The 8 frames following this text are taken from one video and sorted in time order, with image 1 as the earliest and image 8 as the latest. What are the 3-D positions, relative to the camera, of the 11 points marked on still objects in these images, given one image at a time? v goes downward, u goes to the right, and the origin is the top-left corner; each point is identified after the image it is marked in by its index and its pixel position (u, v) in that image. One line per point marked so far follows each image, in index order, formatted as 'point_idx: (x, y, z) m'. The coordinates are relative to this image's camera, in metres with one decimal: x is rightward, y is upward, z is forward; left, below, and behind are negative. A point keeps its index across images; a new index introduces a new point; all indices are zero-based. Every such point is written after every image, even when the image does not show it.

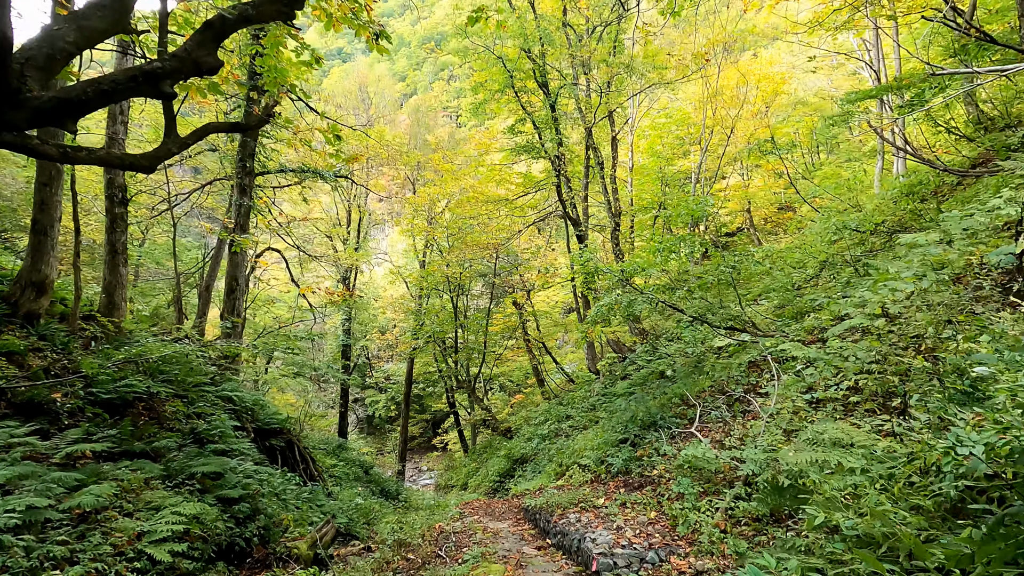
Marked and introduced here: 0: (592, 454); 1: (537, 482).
0: (+1.1, -2.1, +6.9) m
1: (+0.4, -2.8, +7.7) m
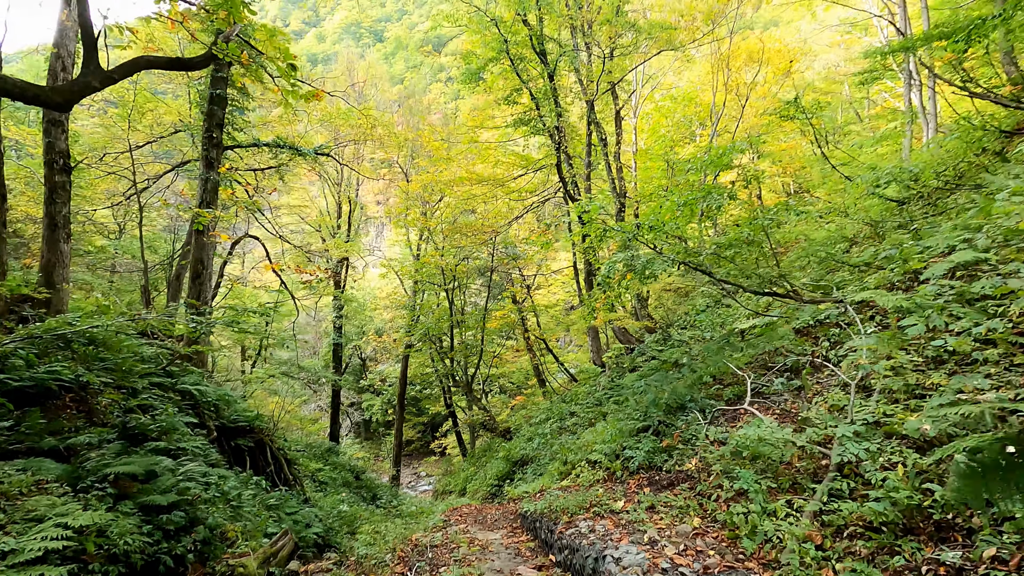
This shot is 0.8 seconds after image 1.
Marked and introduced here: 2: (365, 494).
0: (+1.1, -1.8, +6.1) m
1: (+0.3, -2.5, +6.9) m
2: (-3.2, -4.6, +11.9) m
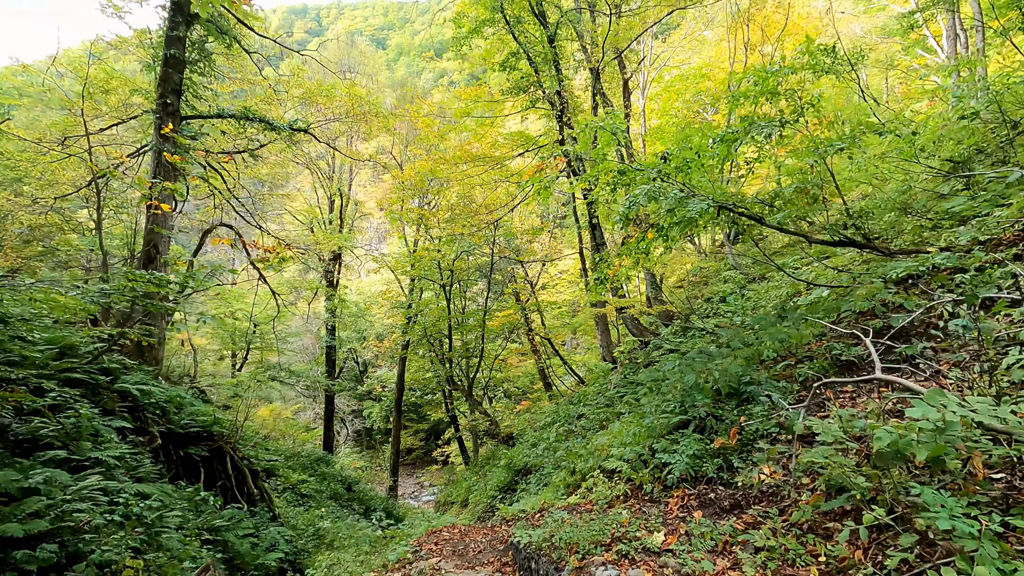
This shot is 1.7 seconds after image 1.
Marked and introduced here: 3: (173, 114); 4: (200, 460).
0: (+1.1, -1.6, +5.1) m
1: (+0.3, -2.3, +5.9) m
2: (-3.2, -4.5, +11.0) m
3: (-4.2, +2.2, +6.7) m
4: (-3.3, -1.8, +5.6) m
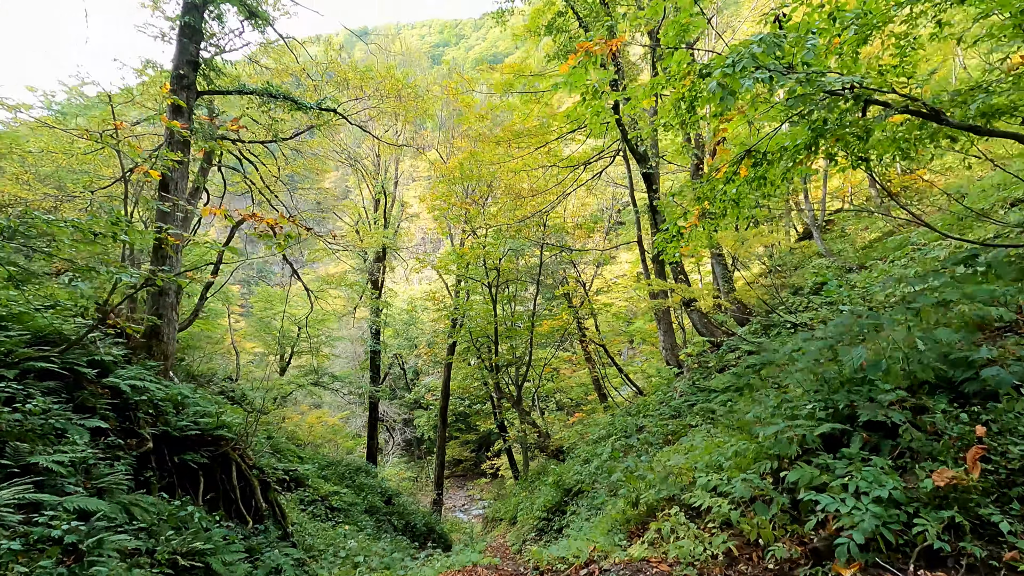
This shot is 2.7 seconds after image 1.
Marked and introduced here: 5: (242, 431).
0: (+1.4, -1.4, +3.9) m
1: (+0.7, -2.1, +4.8) m
2: (-2.2, -4.4, +10.2) m
3: (-3.7, +2.3, +6.1) m
4: (-2.9, -1.6, +4.9) m
5: (-3.0, -1.6, +5.9) m
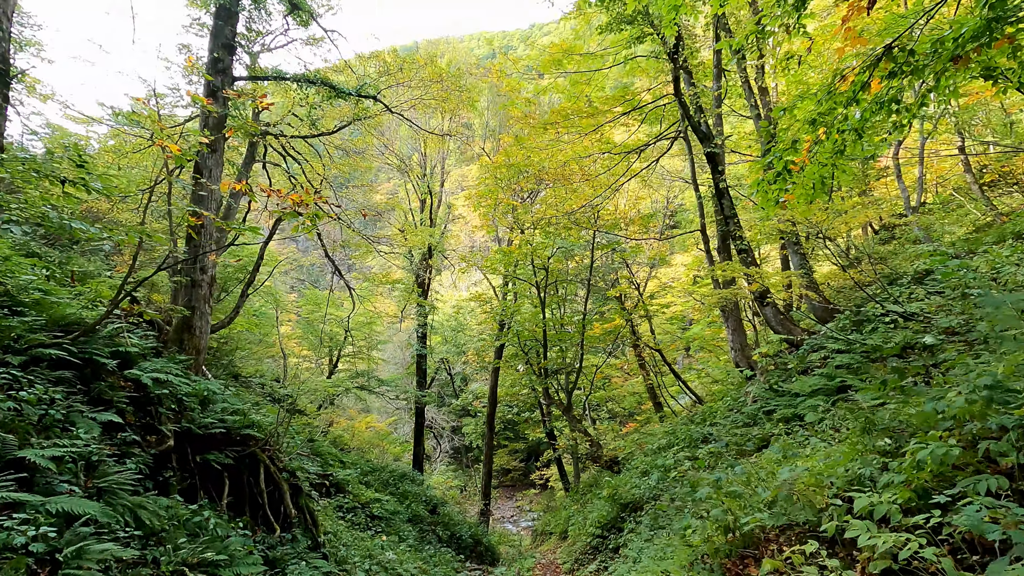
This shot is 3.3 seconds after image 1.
0: (+1.7, -1.3, +3.2) m
1: (+1.1, -2.0, +4.1) m
2: (-1.3, -4.4, +9.7) m
3: (-3.2, +2.4, +5.9) m
4: (-2.4, -1.5, +4.5) m
5: (-2.4, -1.5, +5.5) m
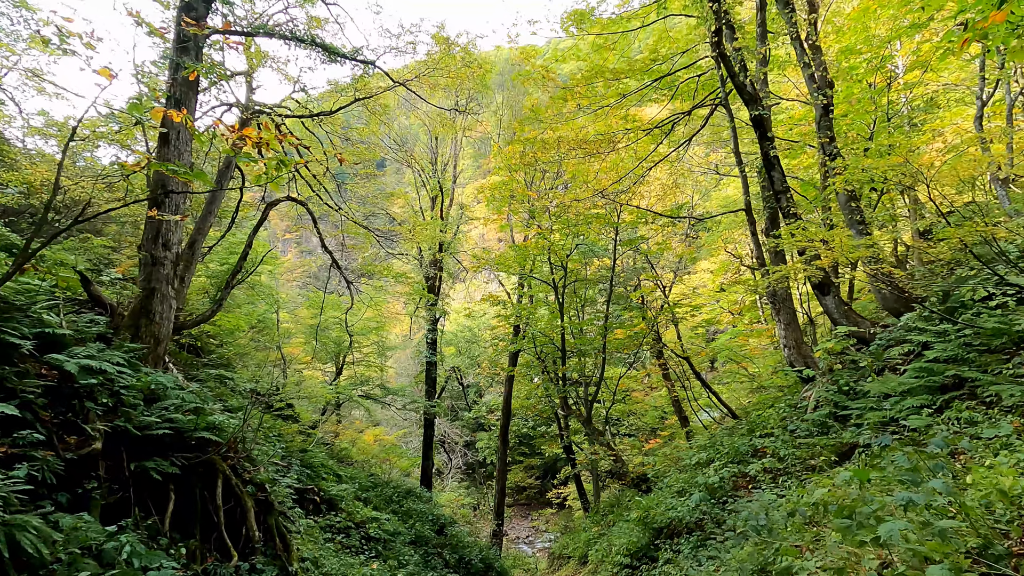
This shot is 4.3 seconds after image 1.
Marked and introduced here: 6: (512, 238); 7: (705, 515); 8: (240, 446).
0: (+1.8, -1.0, +2.2) m
1: (+1.2, -1.8, +3.1) m
2: (-1.1, -4.3, +8.7) m
3: (-3.0, +2.6, +5.2) m
4: (-2.3, -1.3, +3.7) m
5: (-2.3, -1.3, +4.7) m
6: (0.0, +1.2, +13.1) m
7: (+1.8, -2.2, +5.1) m
8: (-2.3, -1.3, +4.4) m
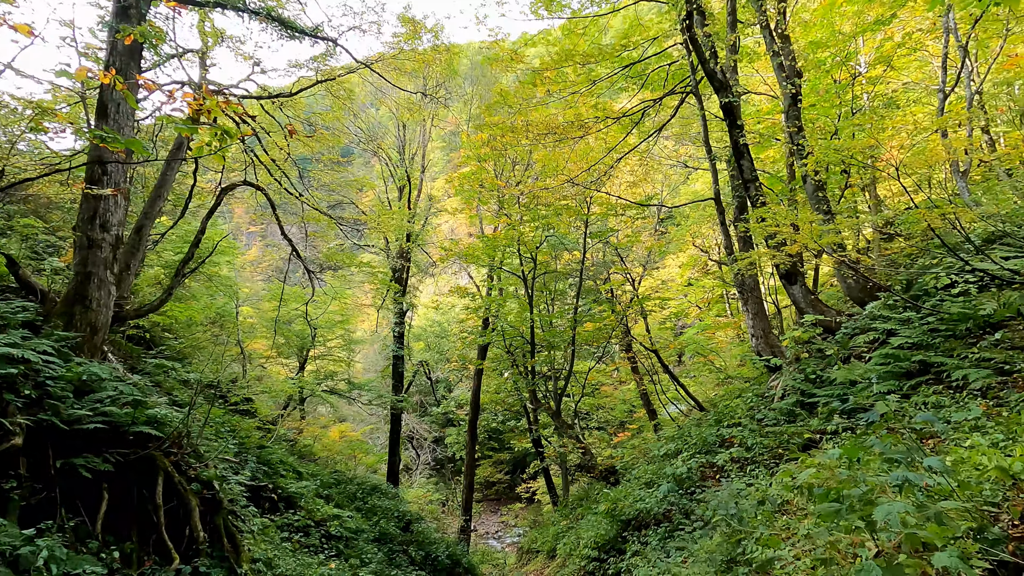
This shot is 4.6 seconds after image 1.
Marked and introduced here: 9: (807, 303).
0: (+1.6, -0.9, +2.1) m
1: (+1.0, -1.7, +3.0) m
2: (-1.6, -4.2, +8.5) m
3: (-3.3, +2.7, +4.8) m
4: (-2.6, -1.2, +3.4) m
5: (-2.6, -1.2, +4.4) m
6: (-0.8, +1.4, +12.9) m
7: (+1.5, -2.0, +5.0) m
8: (-2.6, -1.2, +4.2) m
9: (+3.1, -0.2, +5.7) m
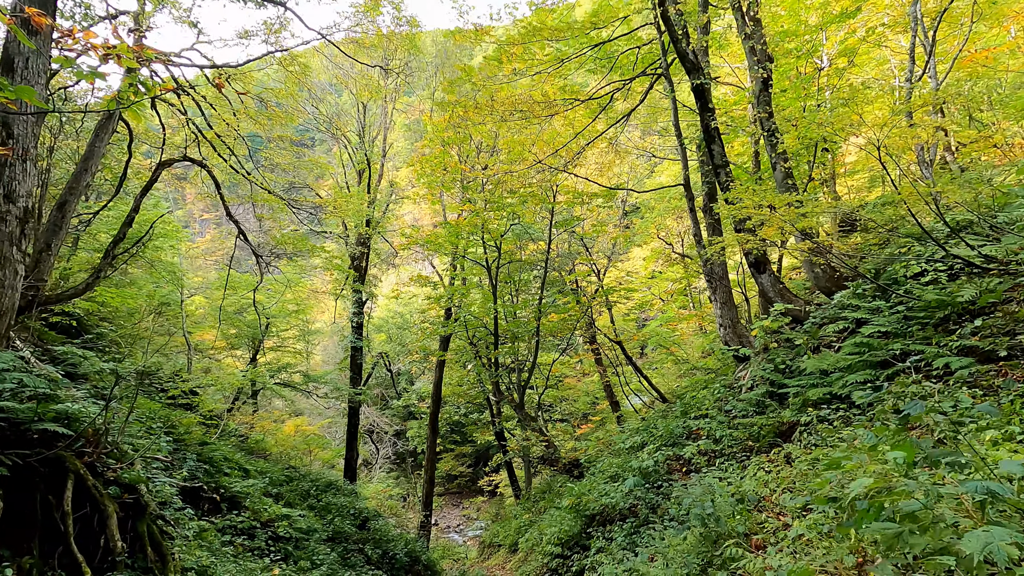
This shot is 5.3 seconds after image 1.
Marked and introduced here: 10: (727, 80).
0: (+1.4, -0.8, +2.0) m
1: (+0.8, -1.6, +2.8) m
2: (-2.2, -4.0, +8.1) m
3: (-3.6, +2.8, +4.3) m
4: (-2.8, -1.1, +2.9) m
5: (-2.9, -1.0, +3.9) m
6: (-1.6, +1.7, +12.5) m
7: (+1.1, -1.9, +4.8) m
8: (-2.8, -1.0, +3.7) m
9: (+2.7, 0.0, +5.6) m
10: (+3.7, +3.5, +9.2) m
